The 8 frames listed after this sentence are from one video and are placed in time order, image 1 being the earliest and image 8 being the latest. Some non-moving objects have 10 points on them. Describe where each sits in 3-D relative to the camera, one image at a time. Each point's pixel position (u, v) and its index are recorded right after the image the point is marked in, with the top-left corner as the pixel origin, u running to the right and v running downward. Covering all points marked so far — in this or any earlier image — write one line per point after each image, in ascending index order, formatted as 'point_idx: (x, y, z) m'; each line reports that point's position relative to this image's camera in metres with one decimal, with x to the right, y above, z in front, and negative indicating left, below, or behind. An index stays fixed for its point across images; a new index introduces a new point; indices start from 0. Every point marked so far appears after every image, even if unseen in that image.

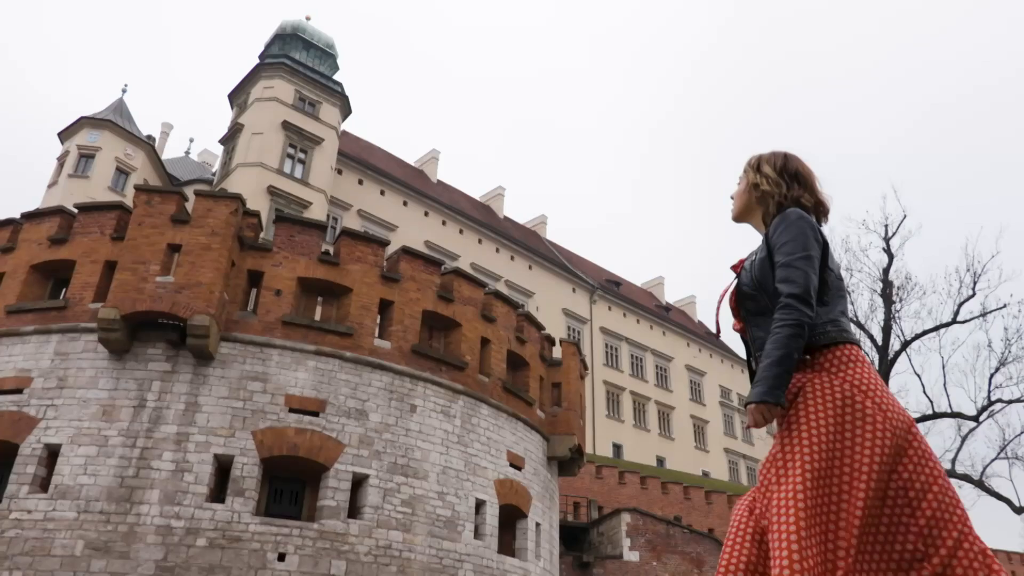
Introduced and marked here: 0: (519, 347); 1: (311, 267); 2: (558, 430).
0: (+0.2, -1.4, +17.2) m
1: (-4.0, +0.4, +14.2) m
2: (+1.2, -3.5, +17.8) m
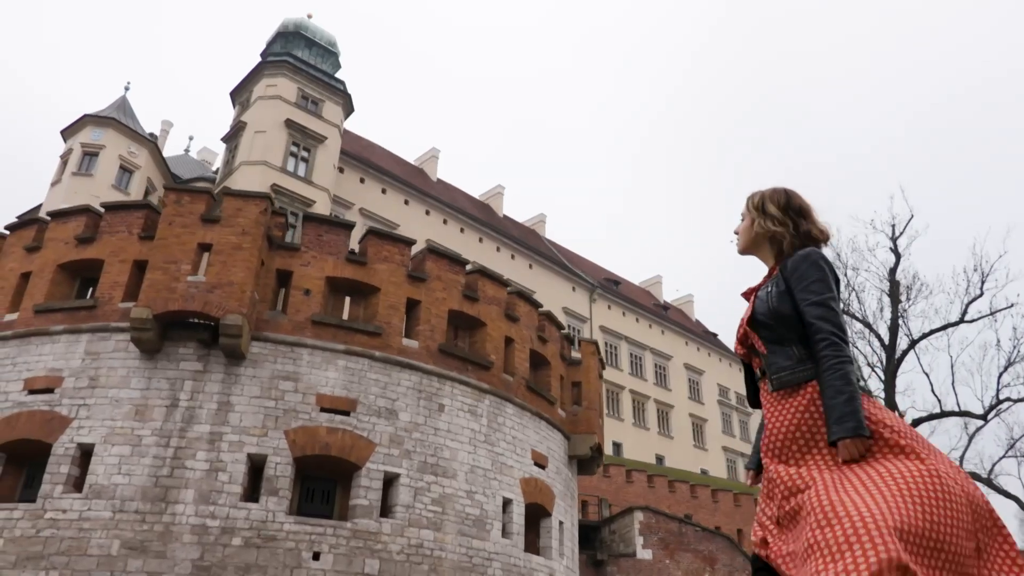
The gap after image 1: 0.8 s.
0: (+0.7, -1.4, +17.3) m
1: (-3.5, +0.4, +14.2) m
2: (+1.7, -3.5, +17.9) m
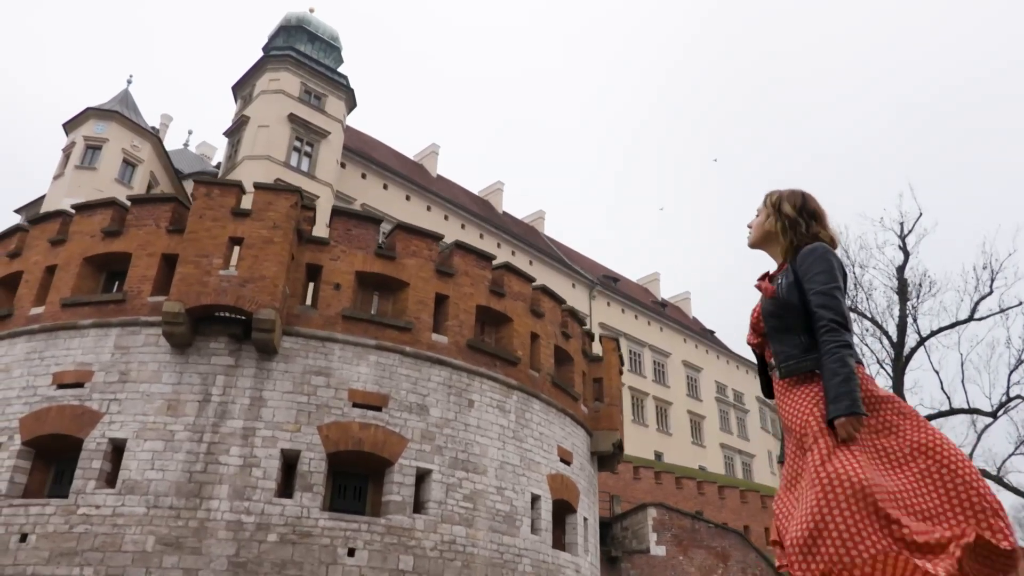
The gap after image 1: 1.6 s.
0: (+1.3, -1.3, +17.3) m
1: (-2.9, +0.5, +14.1) m
2: (+2.2, -3.4, +17.9) m
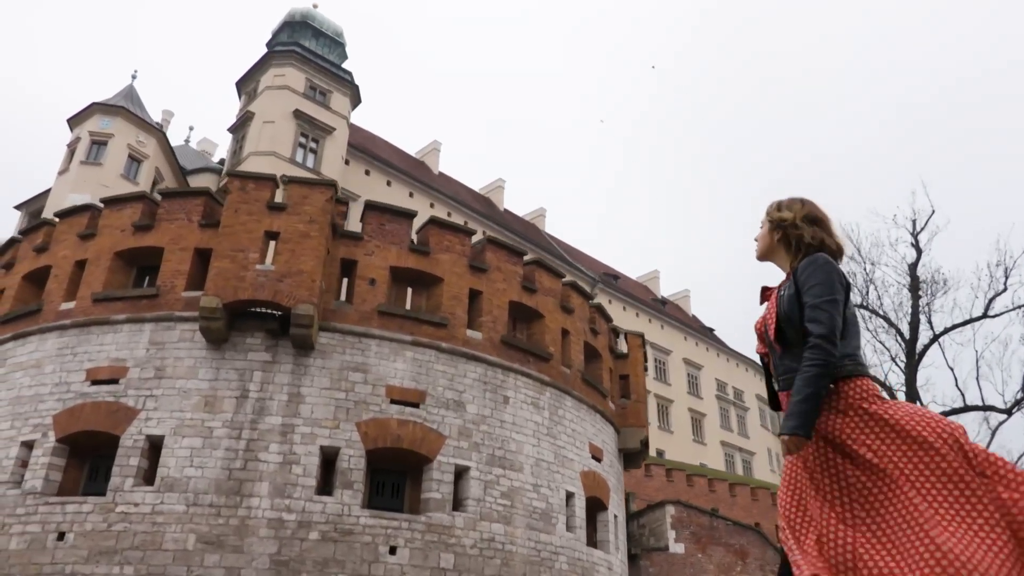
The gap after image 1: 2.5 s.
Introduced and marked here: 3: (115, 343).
0: (+2.0, -1.2, +17.1) m
1: (-2.1, +0.6, +14.0) m
2: (+2.9, -3.3, +17.8) m
3: (-7.1, -1.0, +12.7) m
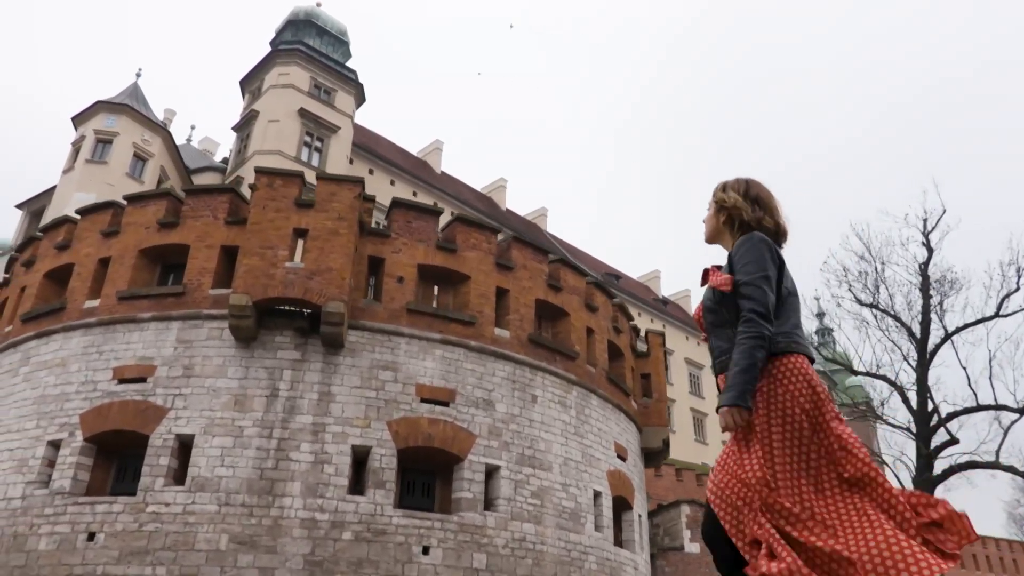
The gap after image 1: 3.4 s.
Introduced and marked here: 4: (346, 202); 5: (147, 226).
0: (+2.5, -1.2, +17.0) m
1: (-1.6, +0.7, +13.9) m
2: (+3.4, -3.3, +17.7) m
3: (-6.5, -0.9, +12.6) m
4: (-3.1, +1.6, +13.1) m
5: (-7.0, +1.2, +13.6) m
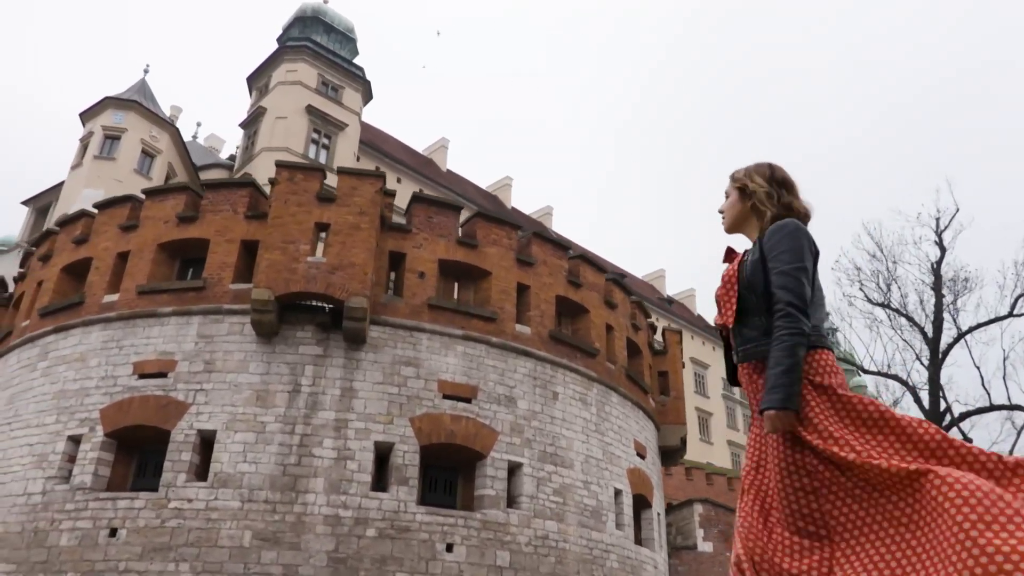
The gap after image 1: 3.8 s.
0: (+2.9, -1.1, +16.9) m
1: (-1.2, +0.8, +13.7) m
2: (+3.8, -3.2, +17.6) m
3: (-6.1, -0.8, +12.5) m
4: (-2.6, +1.7, +13.0) m
5: (-6.6, +1.3, +13.5) m
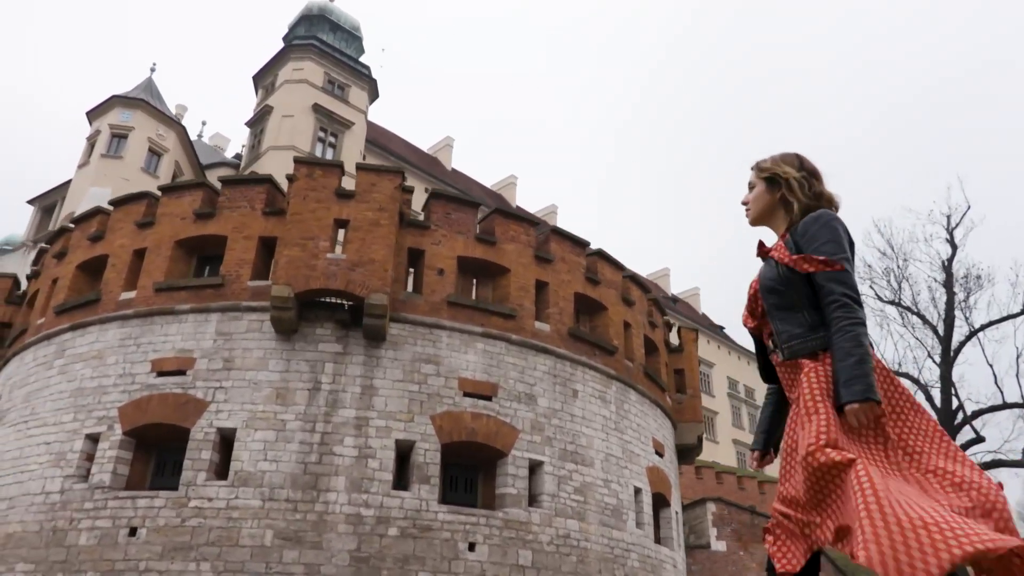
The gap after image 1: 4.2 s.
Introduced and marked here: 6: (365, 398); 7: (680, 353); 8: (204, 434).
0: (+3.3, -1.0, +16.8) m
1: (-0.8, +0.8, +13.6) m
2: (+4.2, -3.2, +17.4) m
3: (-5.8, -0.8, +12.4) m
4: (-2.3, +1.7, +12.9) m
5: (-6.2, +1.3, +13.4) m
6: (-2.4, -1.8, +11.9) m
7: (+4.3, -1.7, +18.2) m
8: (-4.9, -2.3, +11.4) m
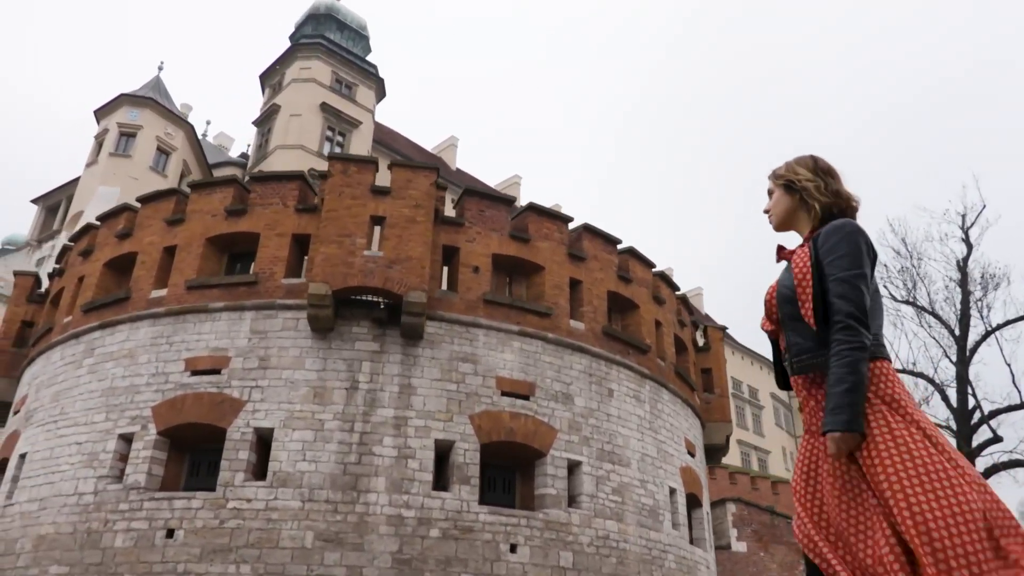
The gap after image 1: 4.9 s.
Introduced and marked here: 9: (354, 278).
0: (+3.9, -1.0, +16.6) m
1: (-0.2, +0.9, +13.5) m
2: (+4.9, -3.1, +17.3) m
3: (-5.1, -0.7, +12.2) m
4: (-1.6, +1.8, +12.7) m
5: (-5.5, +1.4, +13.2) m
6: (-1.8, -1.8, +11.7) m
7: (+4.9, -1.6, +18.1) m
8: (-4.3, -2.3, +11.2) m
9: (-2.6, +0.2, +11.7) m
